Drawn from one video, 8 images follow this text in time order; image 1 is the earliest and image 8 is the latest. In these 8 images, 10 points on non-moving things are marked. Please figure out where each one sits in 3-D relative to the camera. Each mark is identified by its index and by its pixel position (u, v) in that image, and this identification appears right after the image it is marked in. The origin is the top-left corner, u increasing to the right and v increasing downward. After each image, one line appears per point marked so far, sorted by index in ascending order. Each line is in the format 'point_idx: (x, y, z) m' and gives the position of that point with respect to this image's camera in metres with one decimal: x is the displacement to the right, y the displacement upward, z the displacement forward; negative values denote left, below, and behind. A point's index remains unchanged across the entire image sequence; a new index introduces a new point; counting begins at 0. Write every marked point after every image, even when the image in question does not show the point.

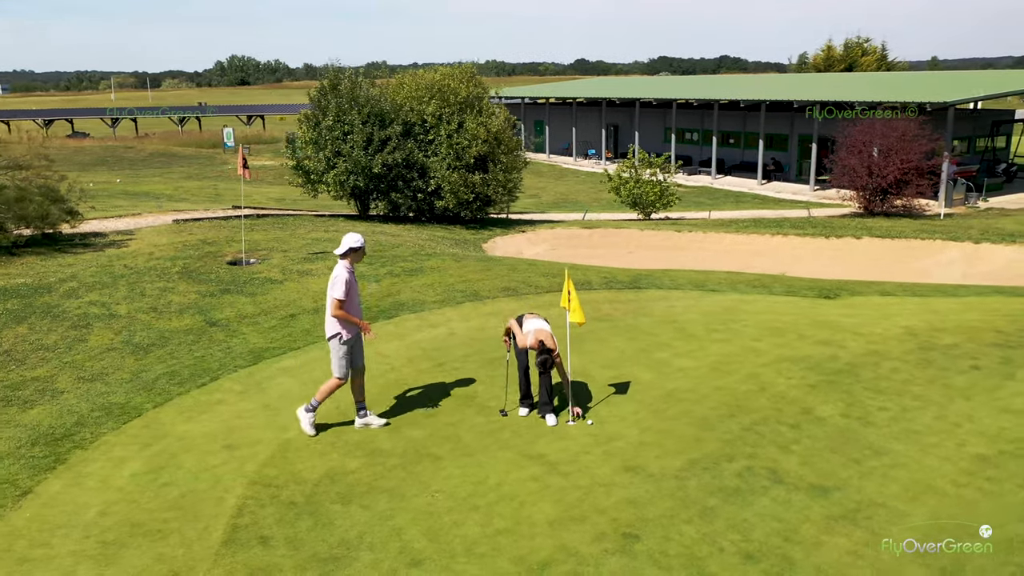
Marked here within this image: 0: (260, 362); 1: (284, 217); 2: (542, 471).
0: (-2.6, -0.8, +8.3) m
1: (-4.5, +1.4, +16.0) m
2: (+0.2, -1.3, +5.9) m
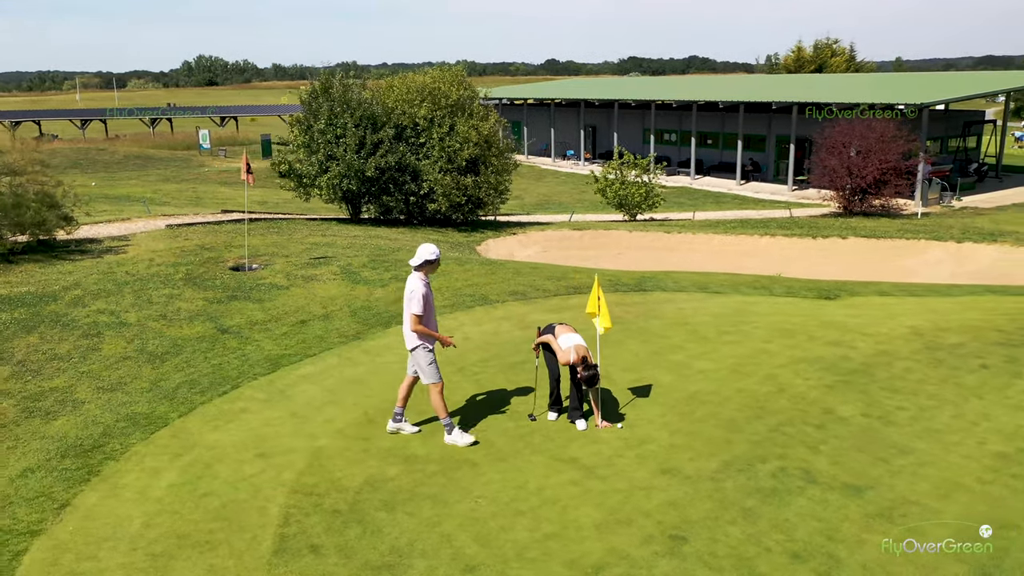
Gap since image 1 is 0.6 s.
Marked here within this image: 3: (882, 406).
0: (-2.4, -0.8, +8.3) m
1: (-4.6, +1.3, +15.9) m
2: (+0.5, -1.4, +6.0) m
3: (+3.2, -1.0, +7.2) m
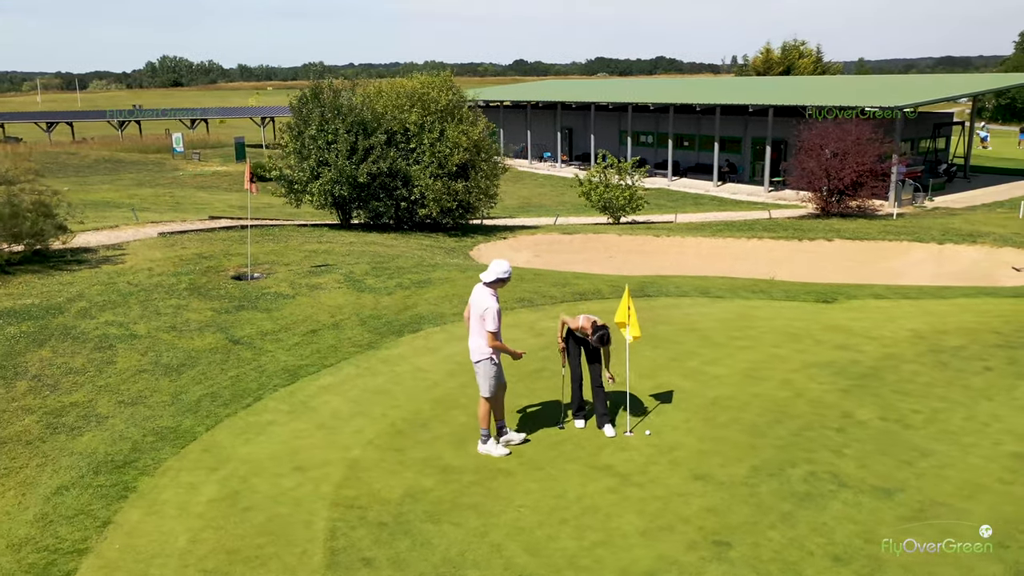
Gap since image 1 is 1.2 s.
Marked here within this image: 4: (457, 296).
0: (-2.2, -0.9, +8.3) m
1: (-4.7, +1.2, +15.8) m
2: (+0.8, -1.4, +6.1) m
3: (+3.5, -1.1, +7.4) m
4: (-0.7, -0.1, +11.2) m
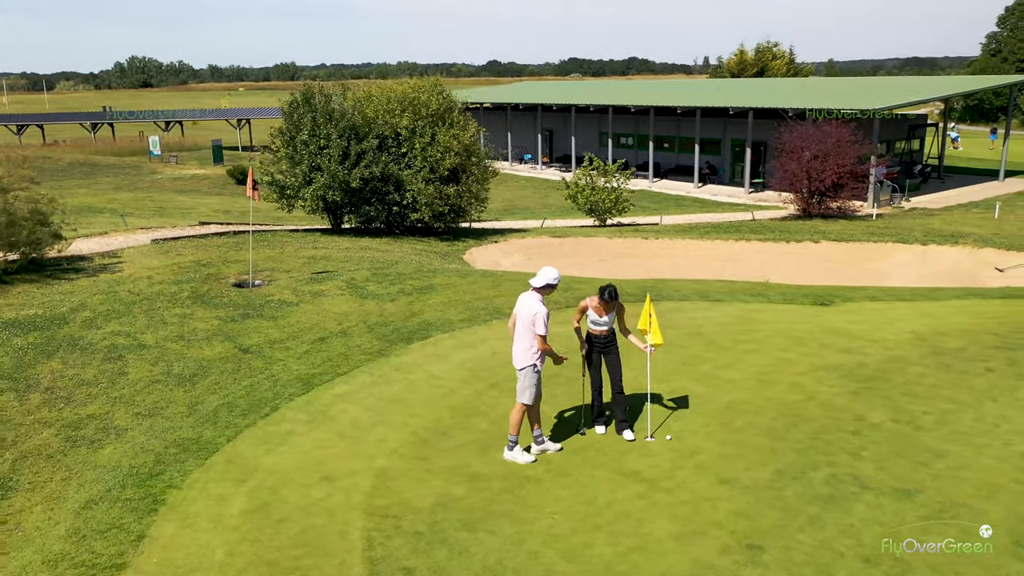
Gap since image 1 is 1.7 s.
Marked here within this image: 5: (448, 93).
0: (-2.0, -1.0, +8.3) m
1: (-4.8, +1.0, +15.8) m
2: (+1.0, -1.5, +6.2) m
3: (+3.6, -1.1, +7.6) m
4: (-0.7, -0.2, +11.3) m
5: (-1.5, +4.6, +19.4) m
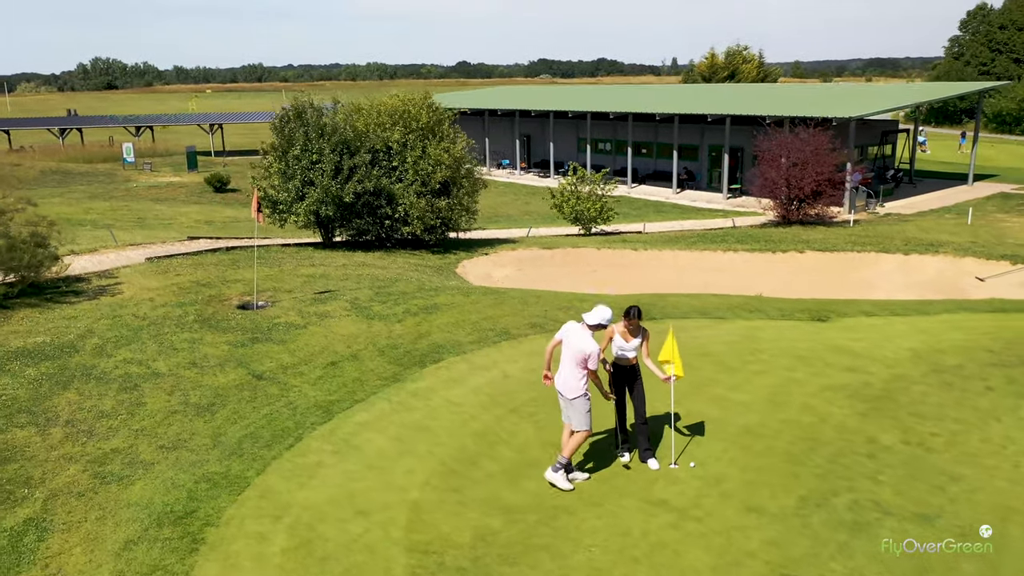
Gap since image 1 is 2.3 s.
0: (-1.8, -1.3, +8.4) m
1: (-4.9, +0.7, +15.7) m
2: (+1.3, -1.8, +6.4) m
3: (+3.9, -1.4, +7.8) m
4: (-0.6, -0.5, +11.4) m
5: (-1.8, +4.3, +19.5) m
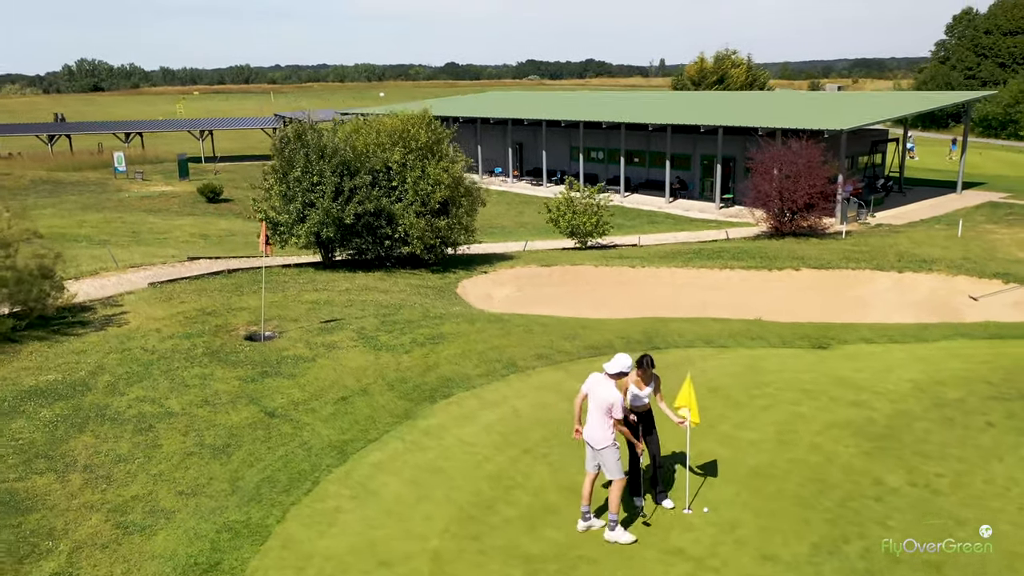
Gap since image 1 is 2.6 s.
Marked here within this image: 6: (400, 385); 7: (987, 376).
0: (-1.7, -1.8, +8.5) m
1: (-4.9, +0.3, +15.8) m
2: (+1.4, -2.2, +6.5) m
3: (+4.0, -1.8, +8.0) m
4: (-0.5, -0.9, +11.5) m
5: (-1.8, +3.9, +19.6) m
6: (-1.4, -1.2, +10.4) m
7: (+6.1, -1.1, +10.5) m
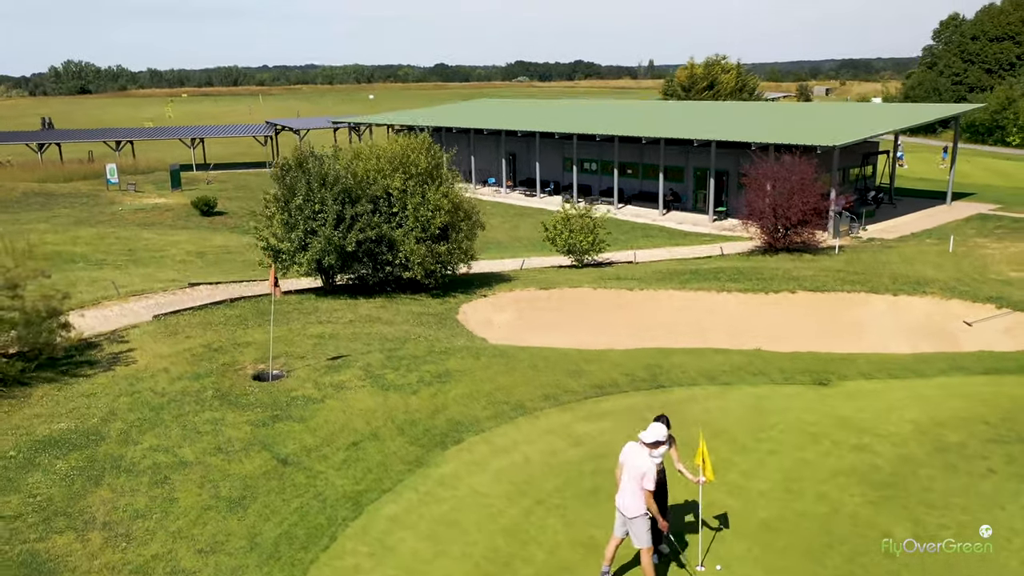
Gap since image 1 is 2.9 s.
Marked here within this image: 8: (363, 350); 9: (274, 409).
0: (-1.6, -2.3, +8.6) m
1: (-4.8, -0.3, +15.9) m
2: (+1.6, -2.8, +6.7) m
3: (+4.1, -2.4, +8.2) m
4: (-0.4, -1.5, +11.6) m
5: (-1.8, +3.3, +19.7) m
6: (-1.3, -1.8, +10.6) m
7: (+6.2, -1.7, +10.7) m
8: (-2.4, -1.0, +13.3) m
9: (-3.2, -1.6, +11.0) m
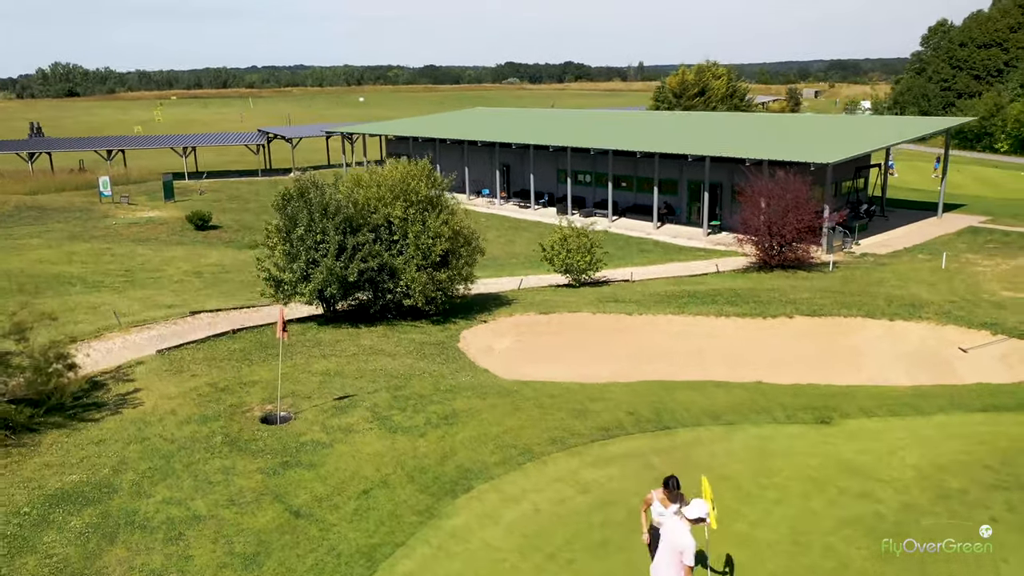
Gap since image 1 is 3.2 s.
0: (-1.4, -3.0, +8.7) m
1: (-4.8, -1.0, +15.9) m
2: (+1.8, -3.4, +6.8) m
3: (+4.3, -3.0, +8.4) m
4: (-0.3, -2.1, +11.7) m
5: (-1.8, +2.7, +19.8) m
6: (-1.2, -2.4, +10.6) m
7: (+6.3, -2.3, +10.9) m
8: (-2.3, -1.6, +13.4) m
9: (-3.1, -2.2, +11.0) m
